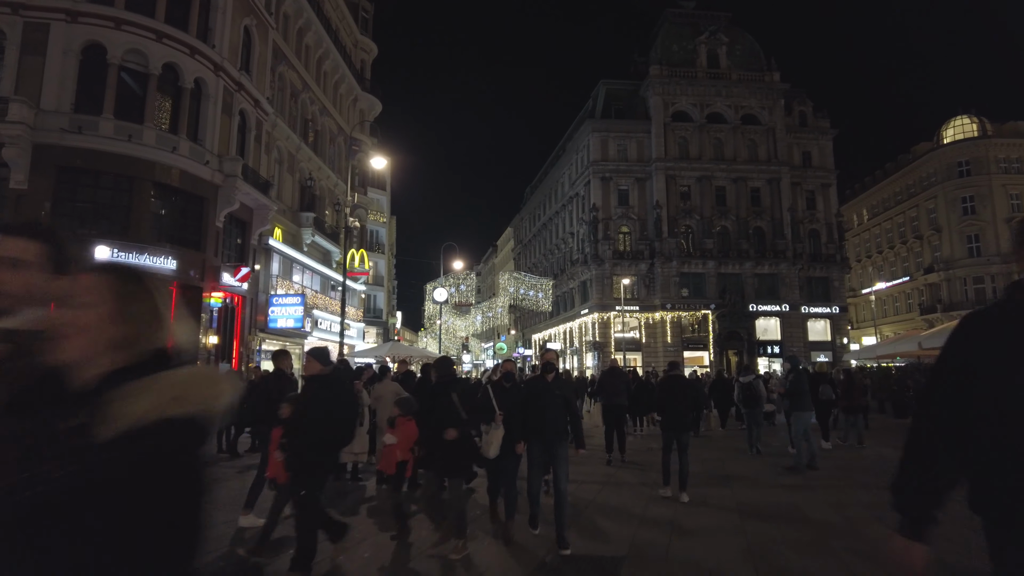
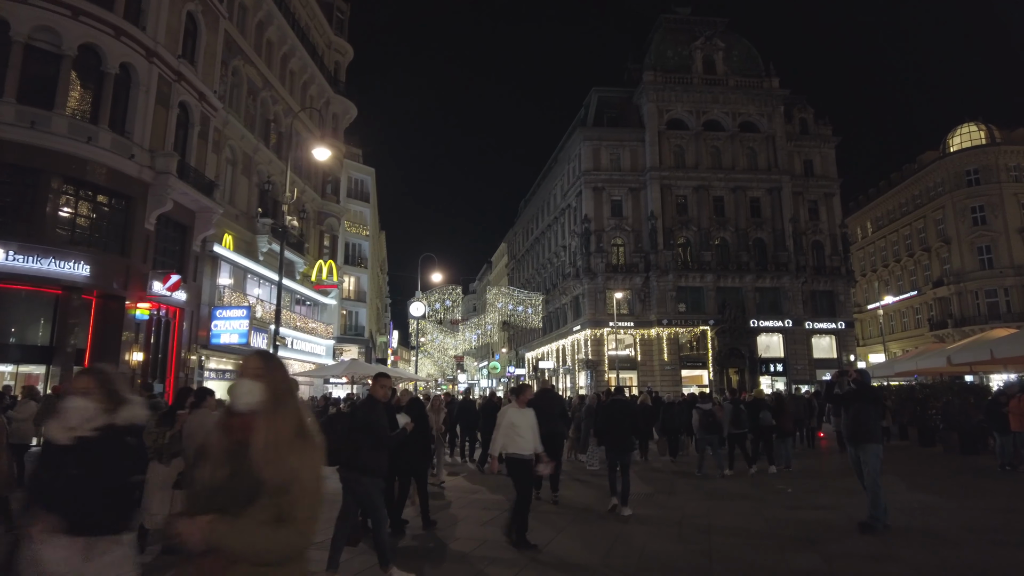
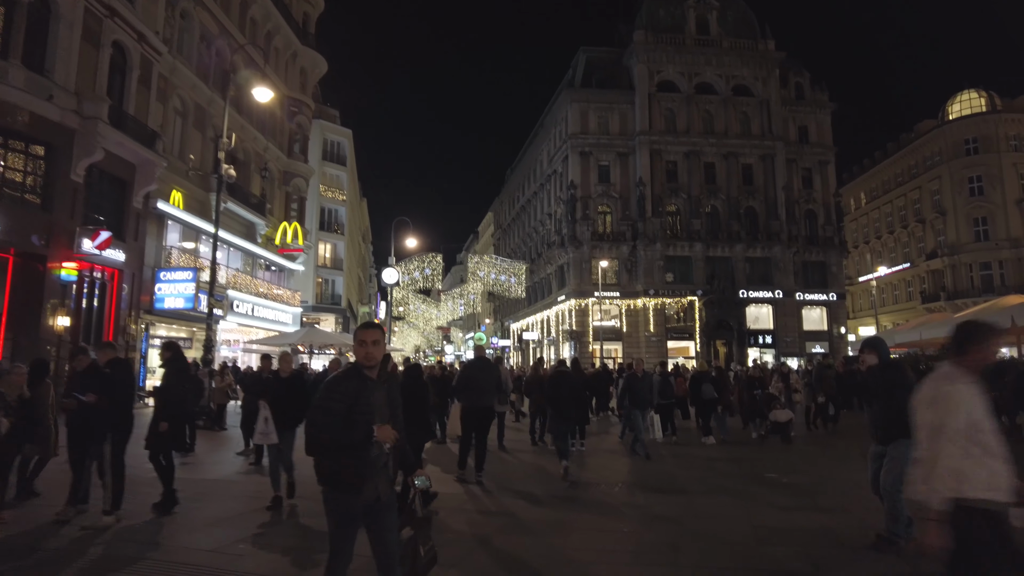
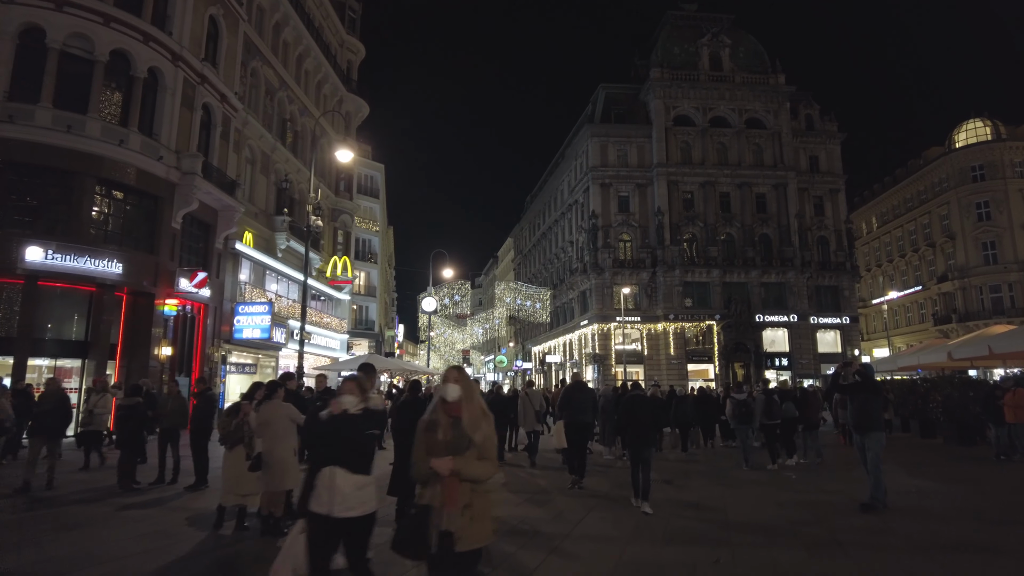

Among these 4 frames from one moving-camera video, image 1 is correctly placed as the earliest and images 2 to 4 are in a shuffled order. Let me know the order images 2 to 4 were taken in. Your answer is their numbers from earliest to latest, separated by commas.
4, 2, 3
